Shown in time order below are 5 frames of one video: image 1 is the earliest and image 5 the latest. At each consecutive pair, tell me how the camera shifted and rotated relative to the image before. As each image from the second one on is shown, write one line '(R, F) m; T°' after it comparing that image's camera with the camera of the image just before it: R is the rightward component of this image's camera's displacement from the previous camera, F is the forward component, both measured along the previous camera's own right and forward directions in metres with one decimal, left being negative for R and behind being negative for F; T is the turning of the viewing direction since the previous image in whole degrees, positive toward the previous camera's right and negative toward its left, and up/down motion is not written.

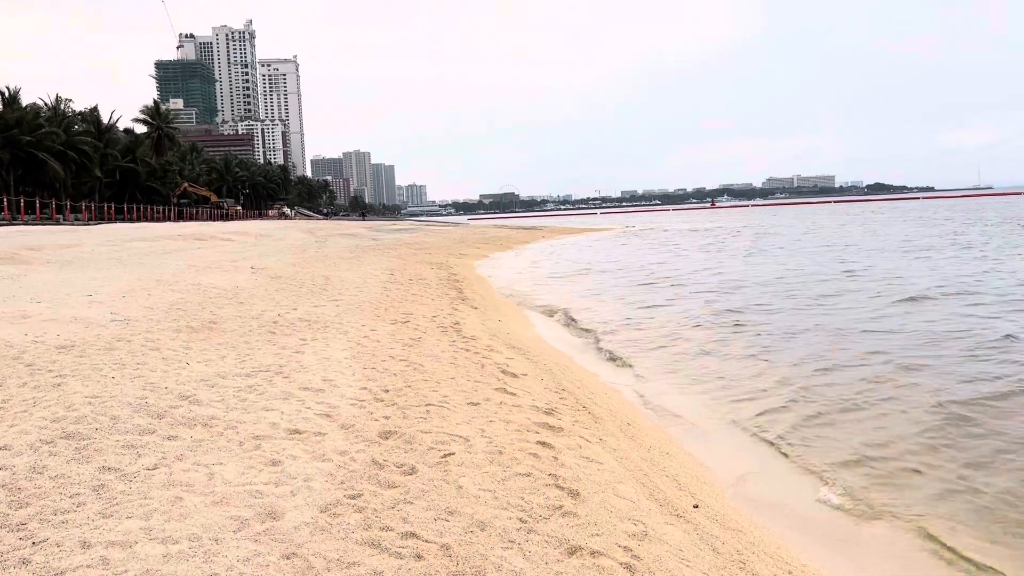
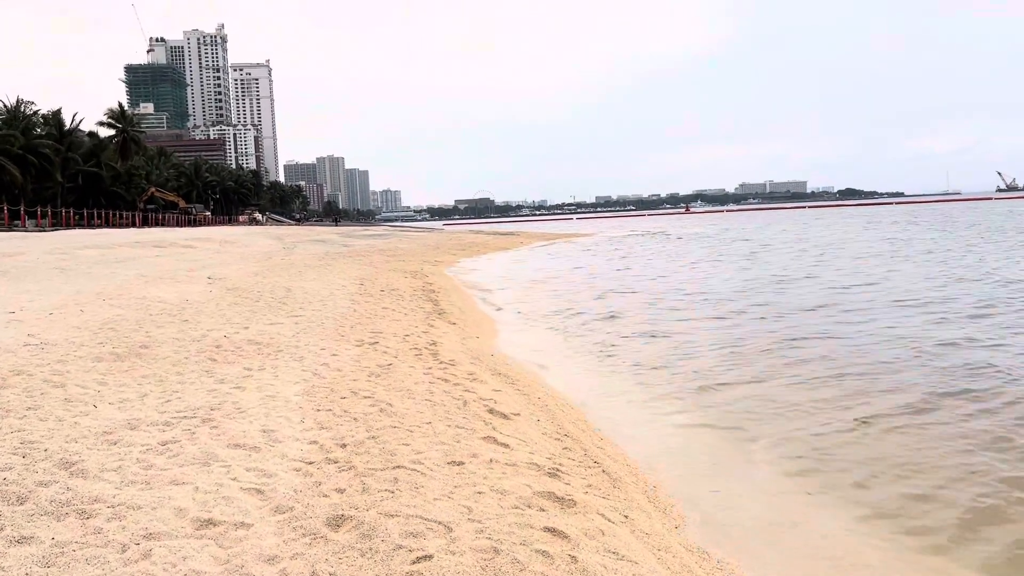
(-0.1, +1.4) m; +2°
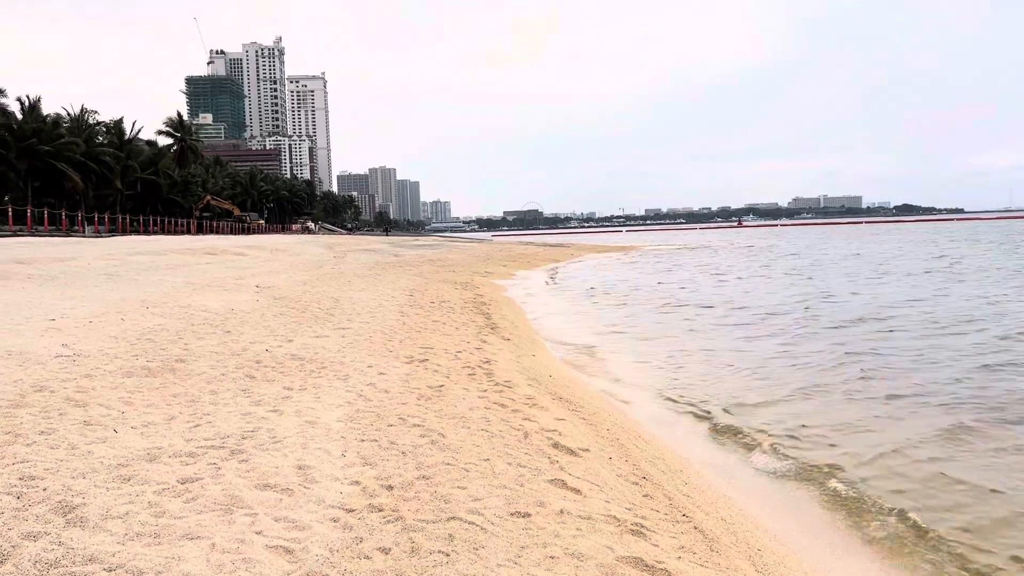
(-0.2, +0.8) m; -3°
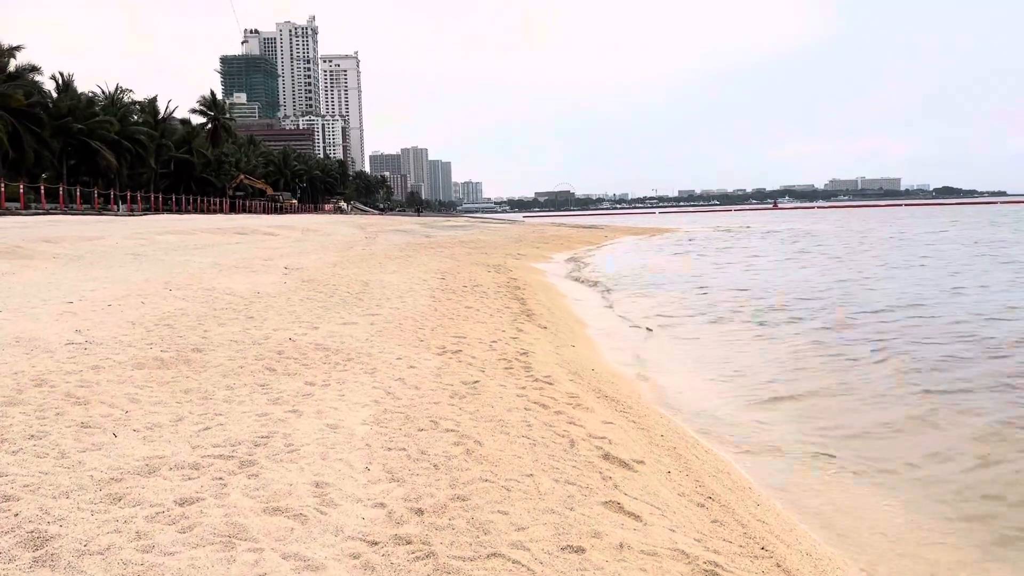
(-0.1, +0.7) m; -2°
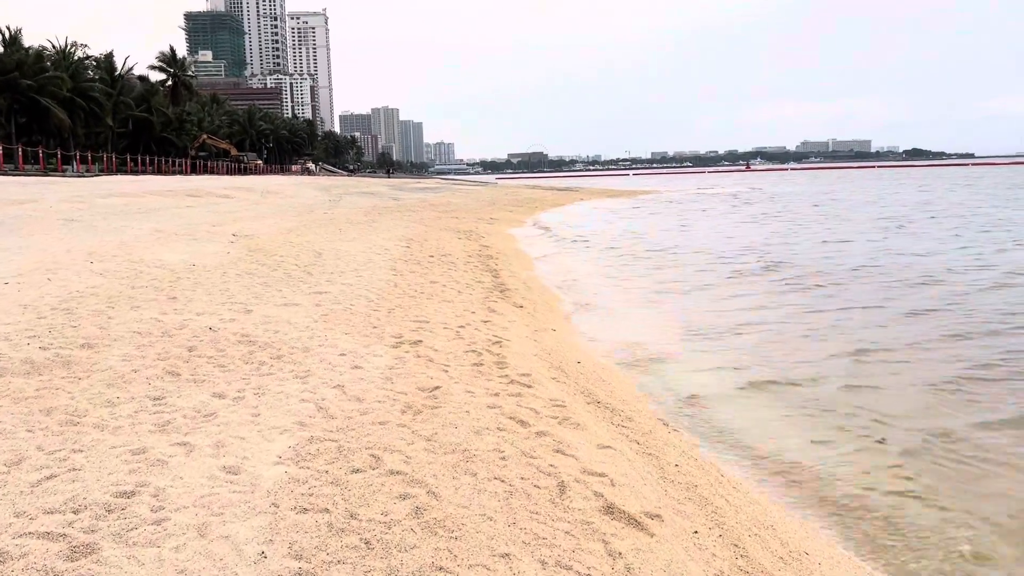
(0.0, +1.4) m; +2°
